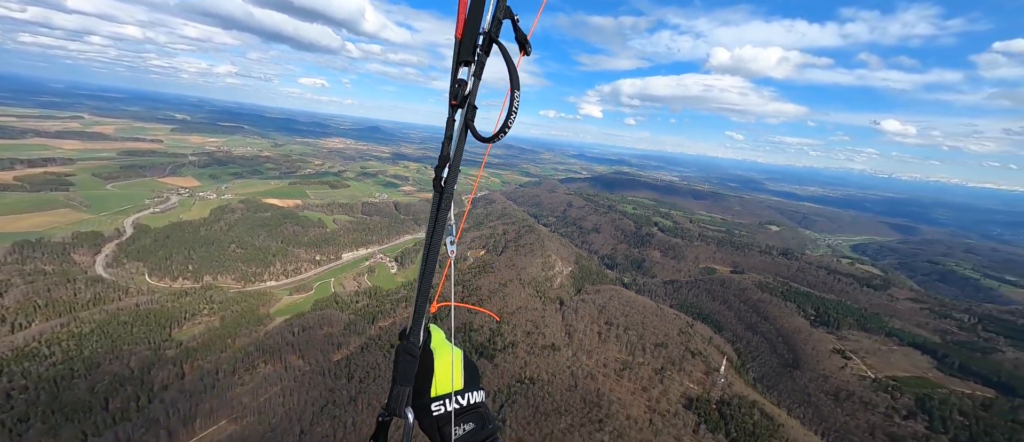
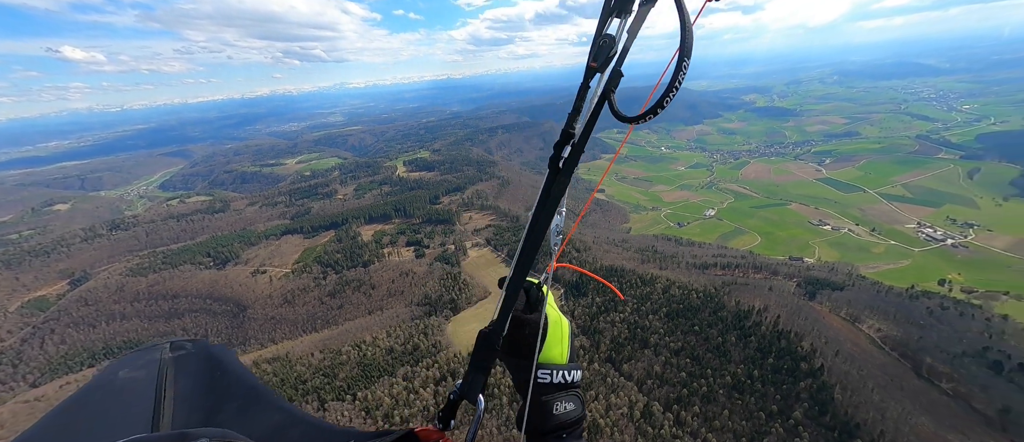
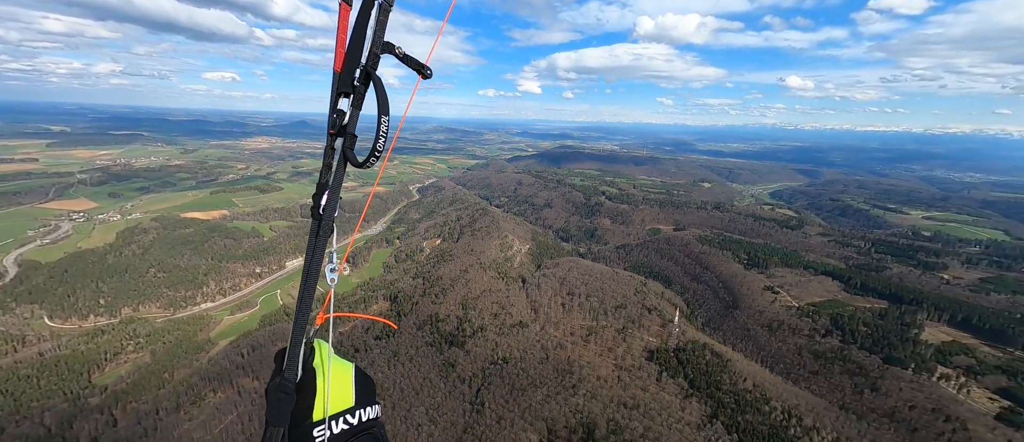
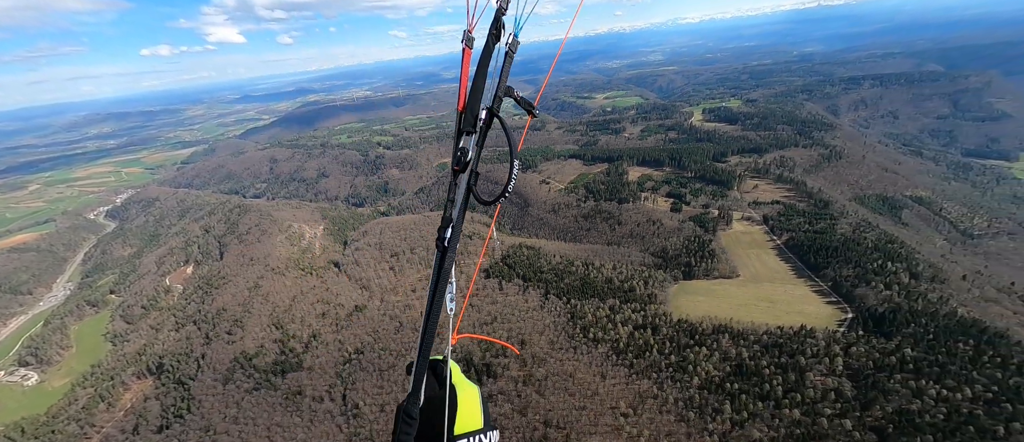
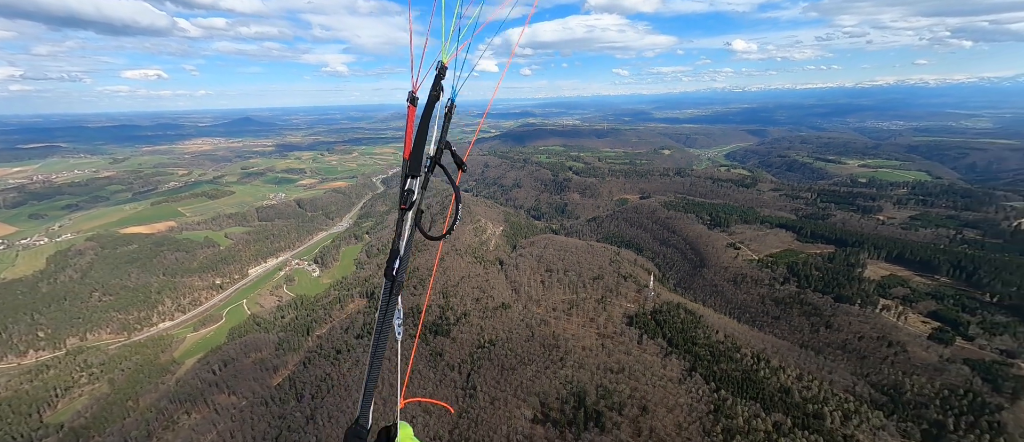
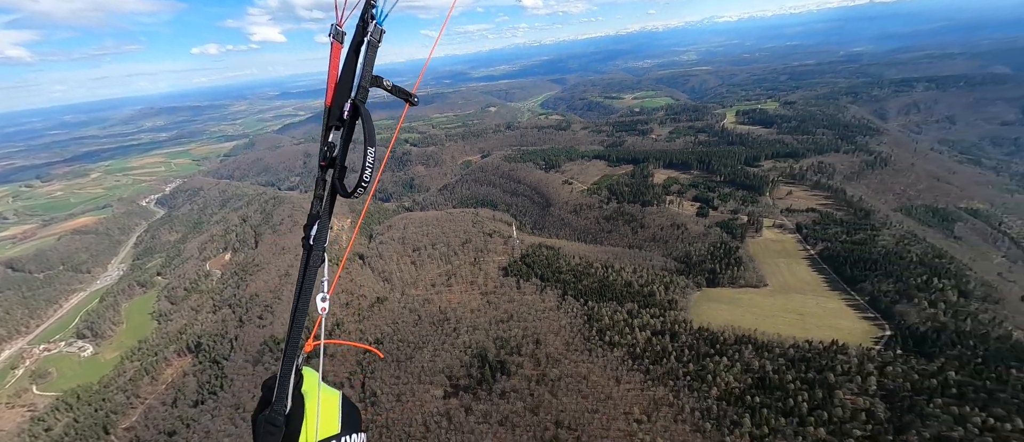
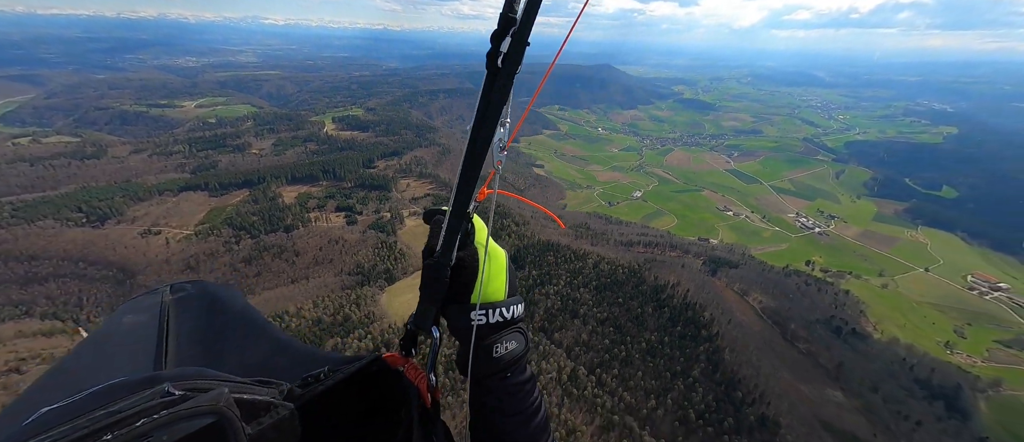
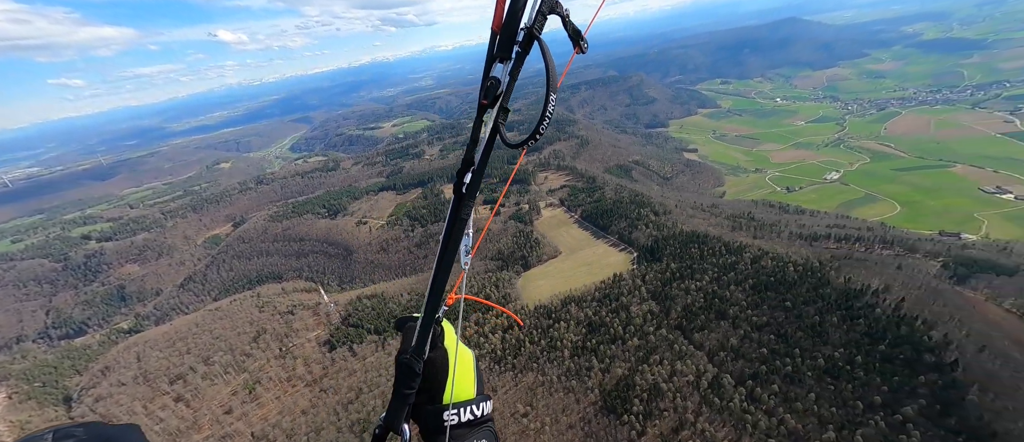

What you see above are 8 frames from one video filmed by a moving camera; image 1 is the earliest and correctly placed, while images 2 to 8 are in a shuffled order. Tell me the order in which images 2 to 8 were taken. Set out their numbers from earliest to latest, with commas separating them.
3, 5, 6, 4, 8, 2, 7
